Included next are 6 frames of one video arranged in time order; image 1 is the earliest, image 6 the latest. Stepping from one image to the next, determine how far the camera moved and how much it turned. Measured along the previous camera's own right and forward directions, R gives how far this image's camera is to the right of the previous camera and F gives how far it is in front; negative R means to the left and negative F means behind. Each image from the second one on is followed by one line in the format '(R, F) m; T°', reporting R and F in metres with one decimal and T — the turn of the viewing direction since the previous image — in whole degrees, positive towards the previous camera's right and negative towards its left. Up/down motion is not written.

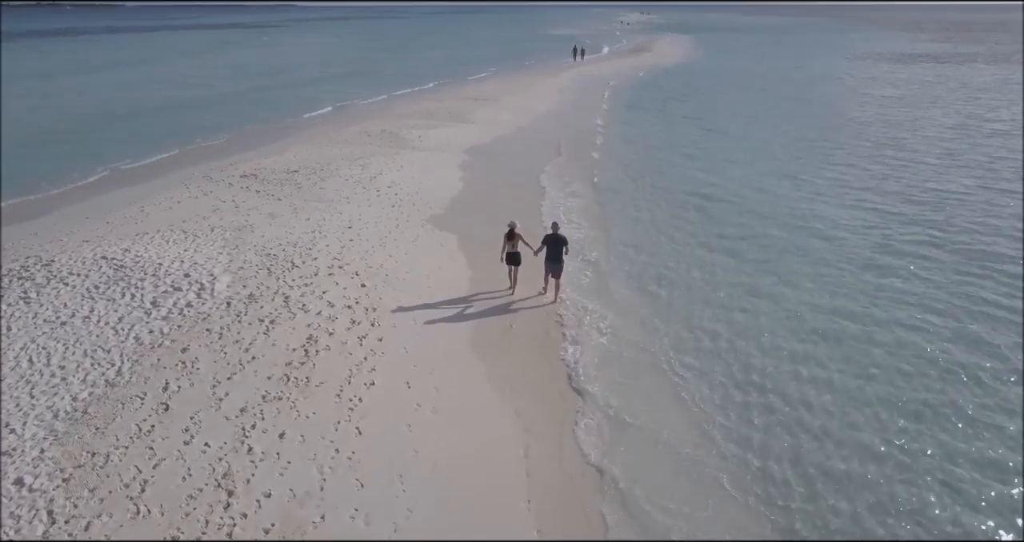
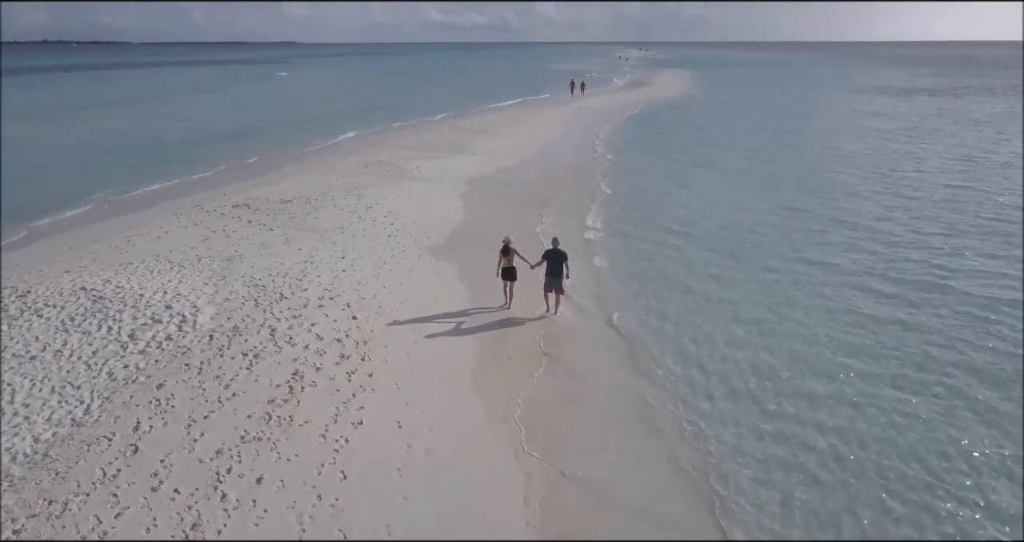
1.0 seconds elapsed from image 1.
(0.0, +0.5) m; 0°
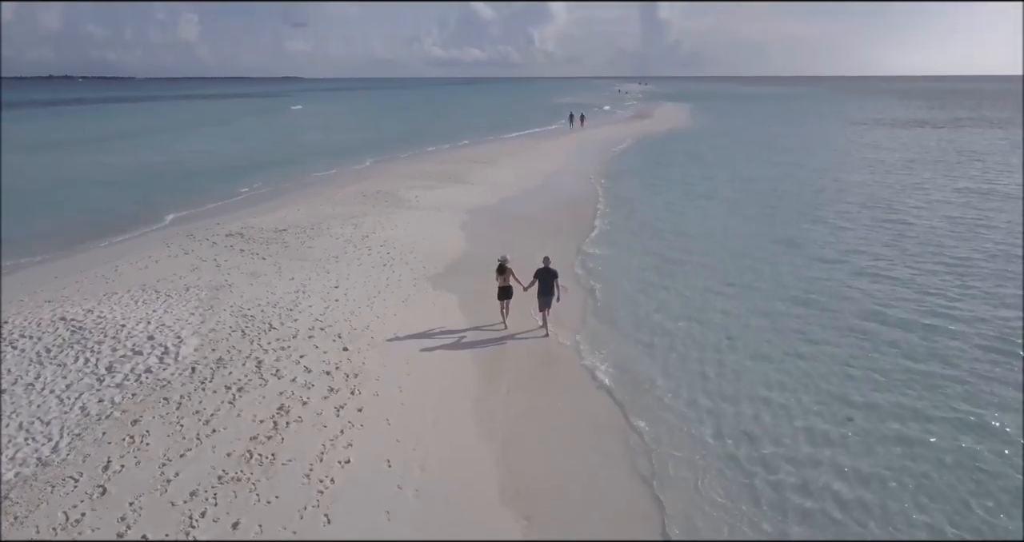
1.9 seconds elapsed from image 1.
(0.0, +0.4) m; 0°
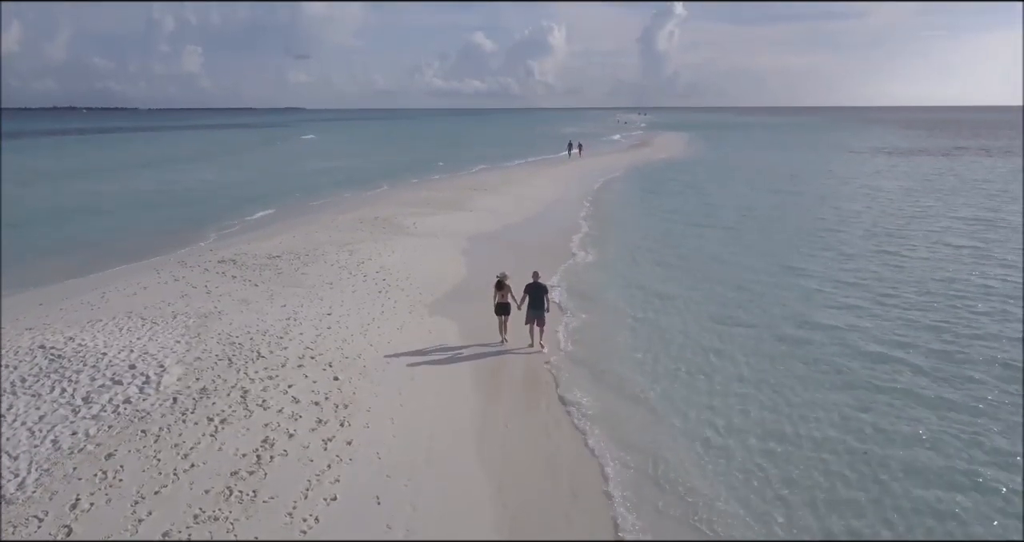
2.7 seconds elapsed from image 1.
(0.0, +0.3) m; 0°
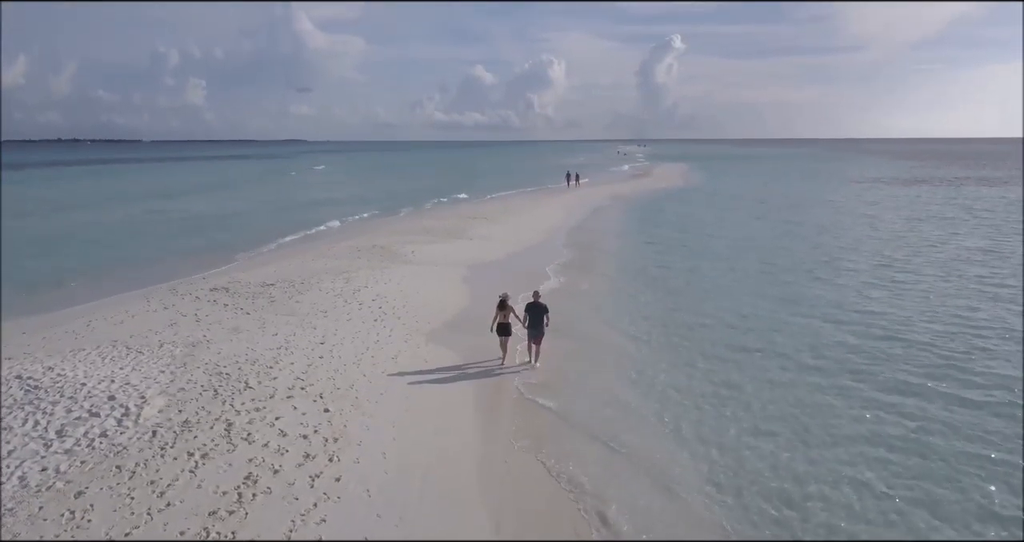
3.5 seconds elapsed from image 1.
(0.0, +0.4) m; 0°
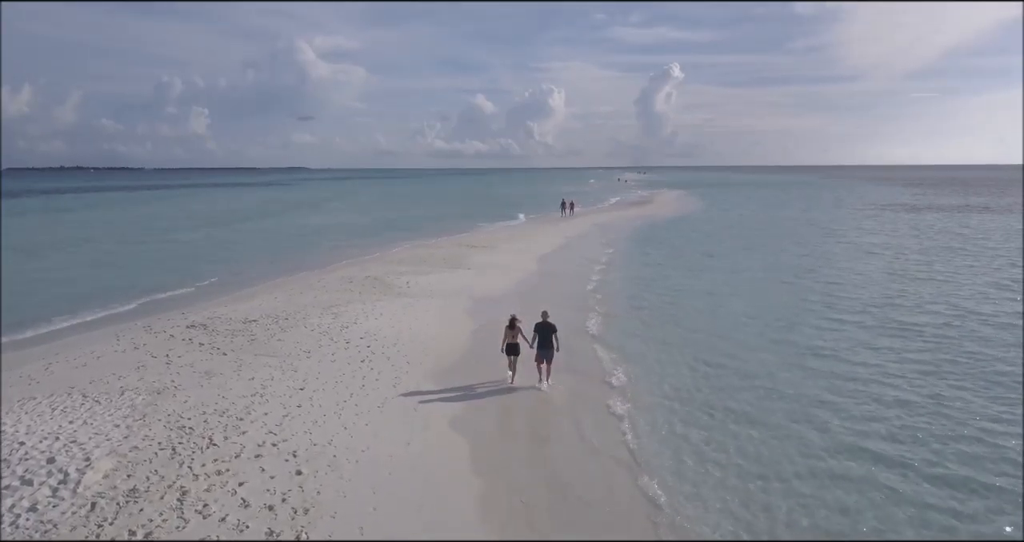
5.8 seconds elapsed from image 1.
(0.0, +1.0) m; 0°
